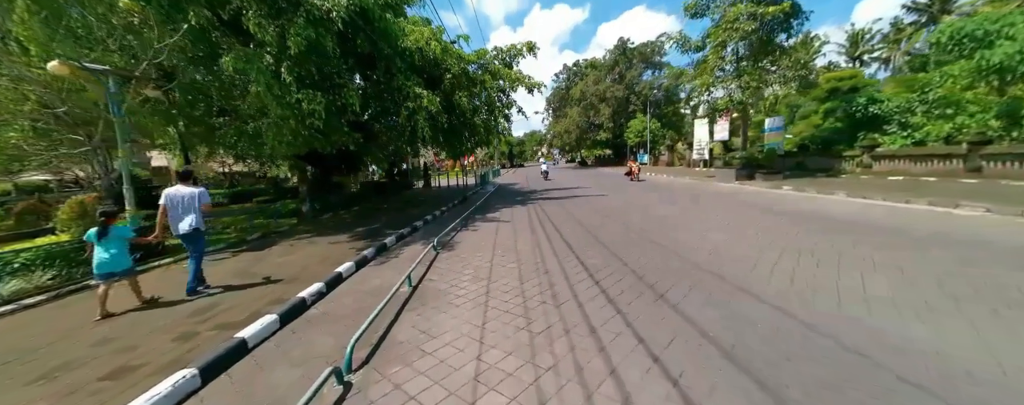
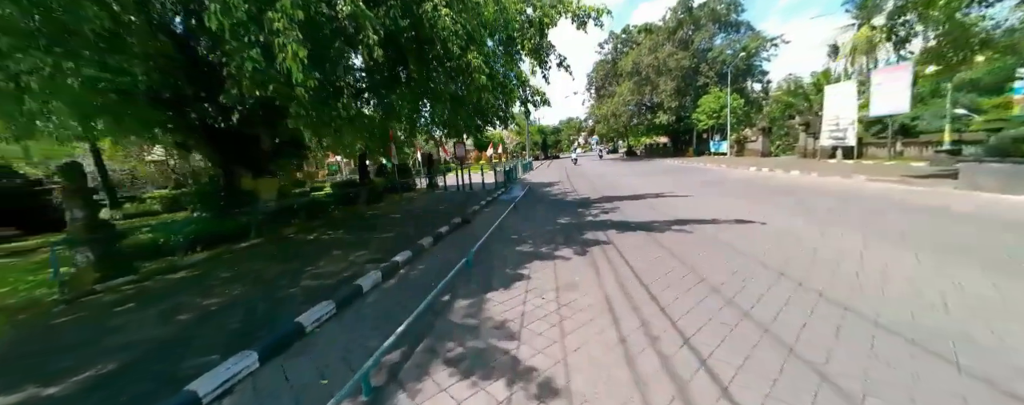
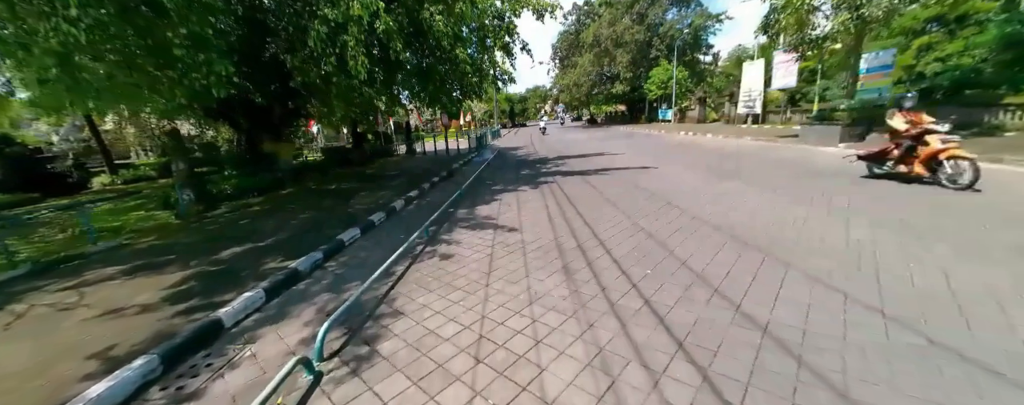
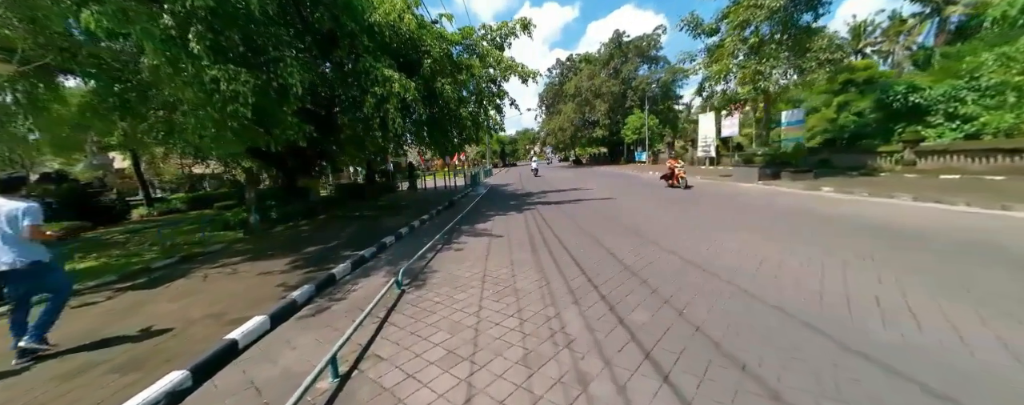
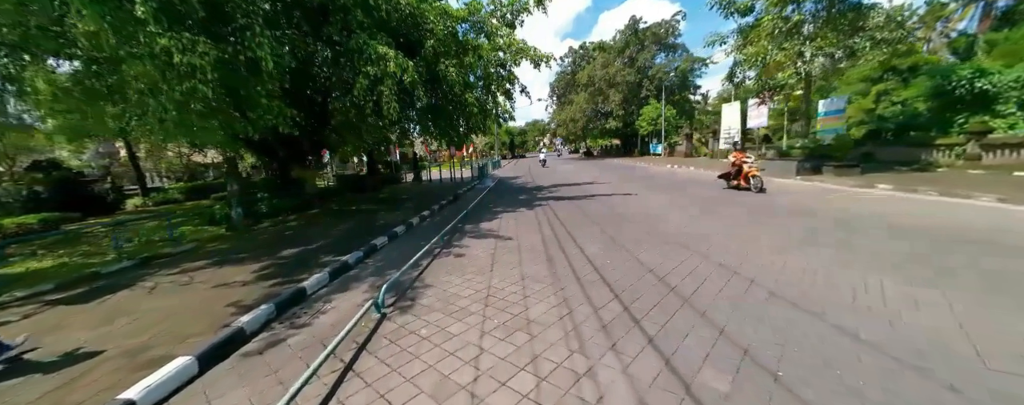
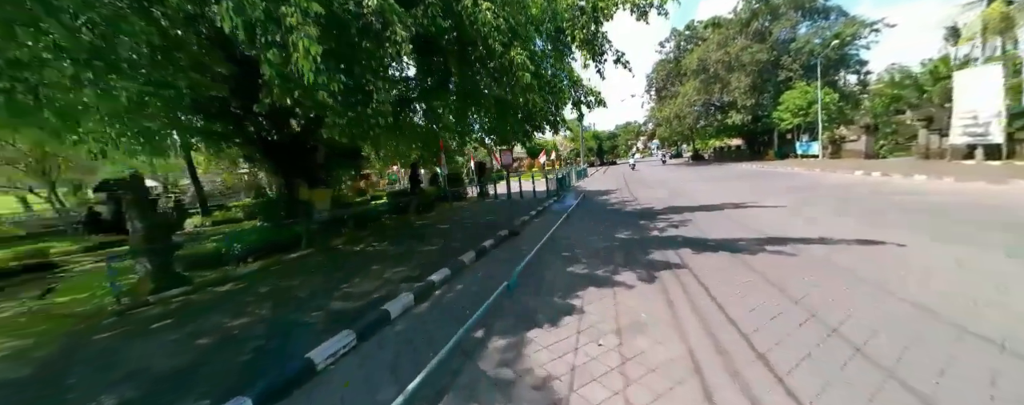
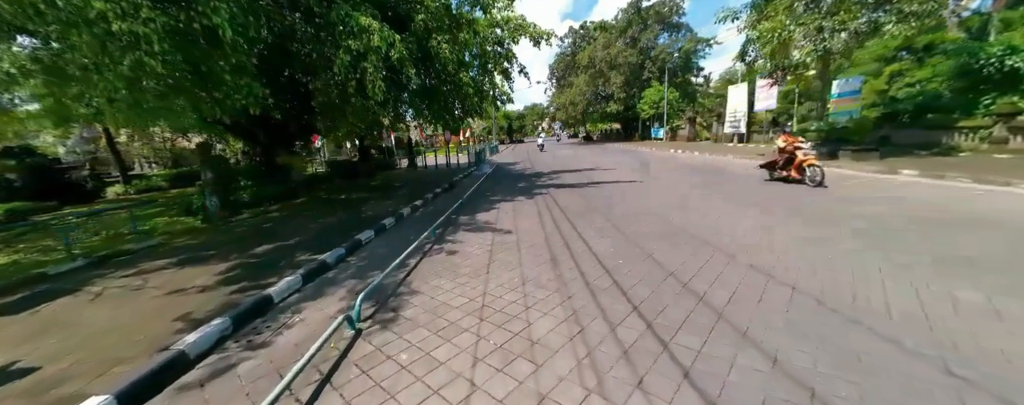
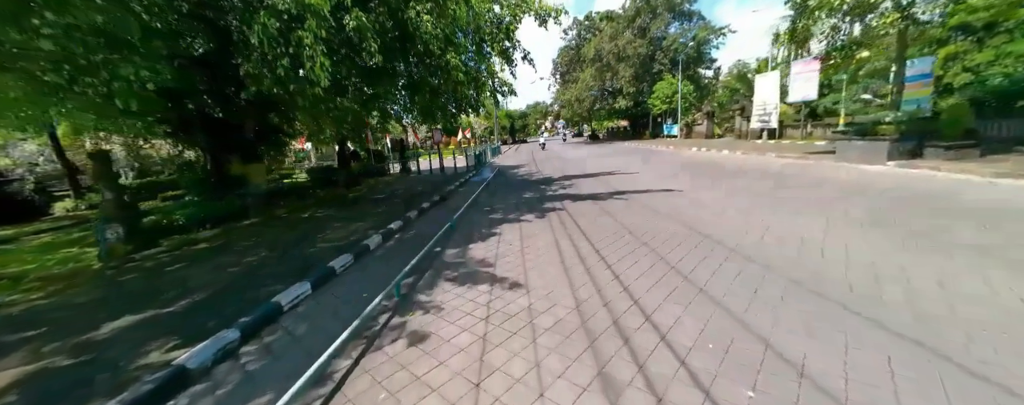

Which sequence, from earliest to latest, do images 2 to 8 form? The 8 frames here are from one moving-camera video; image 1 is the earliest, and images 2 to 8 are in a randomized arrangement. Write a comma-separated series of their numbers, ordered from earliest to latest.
4, 5, 7, 3, 8, 2, 6
